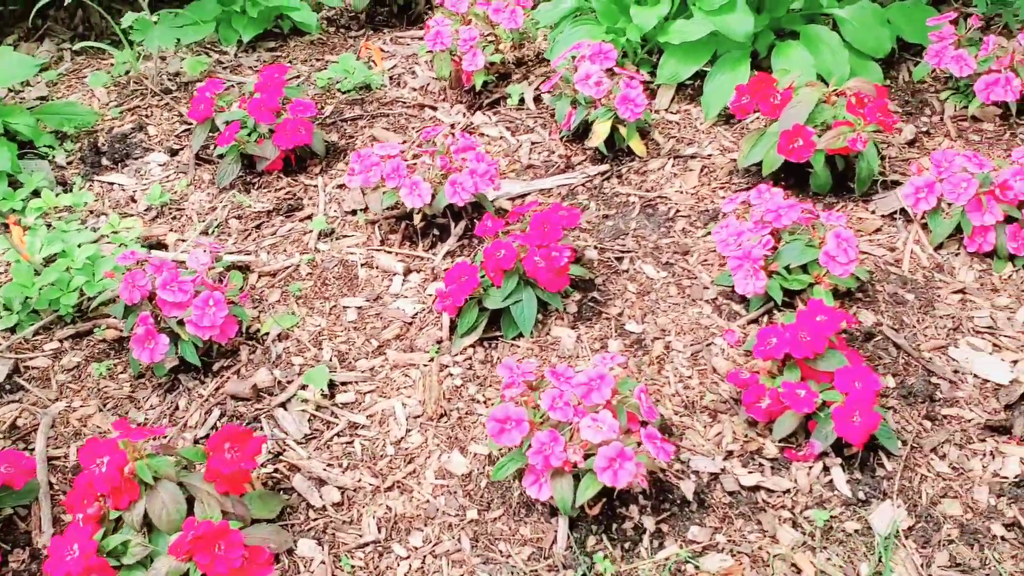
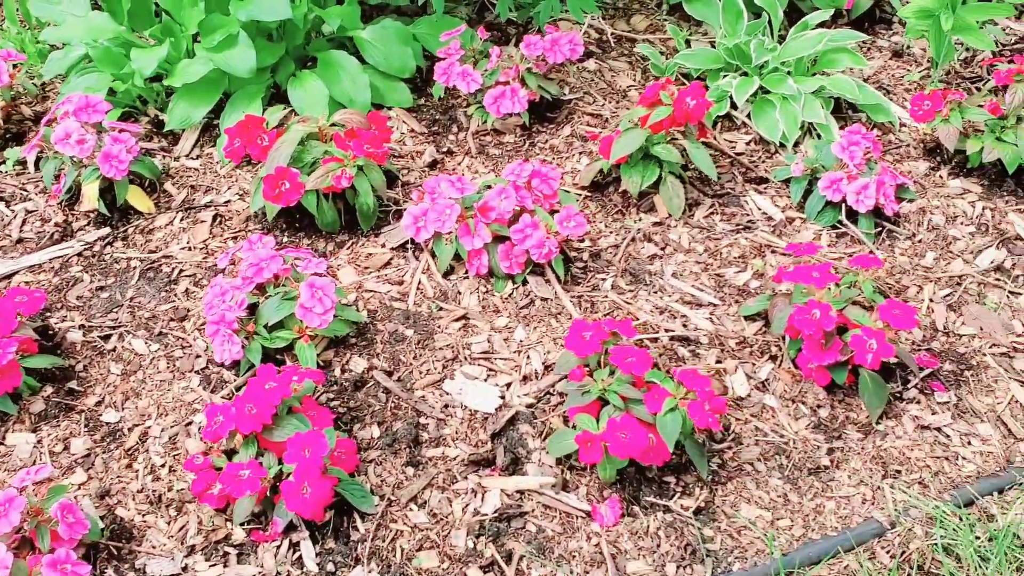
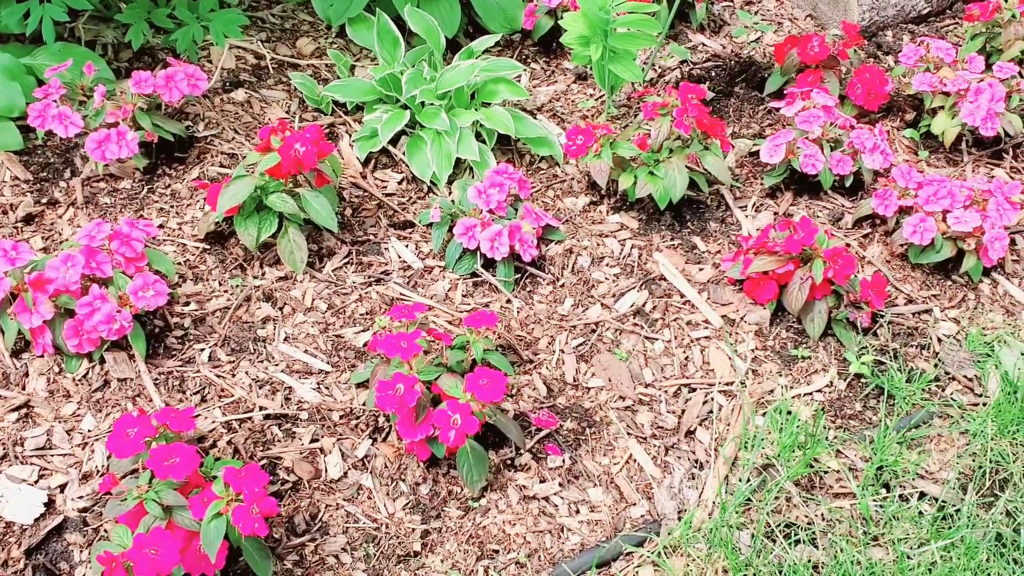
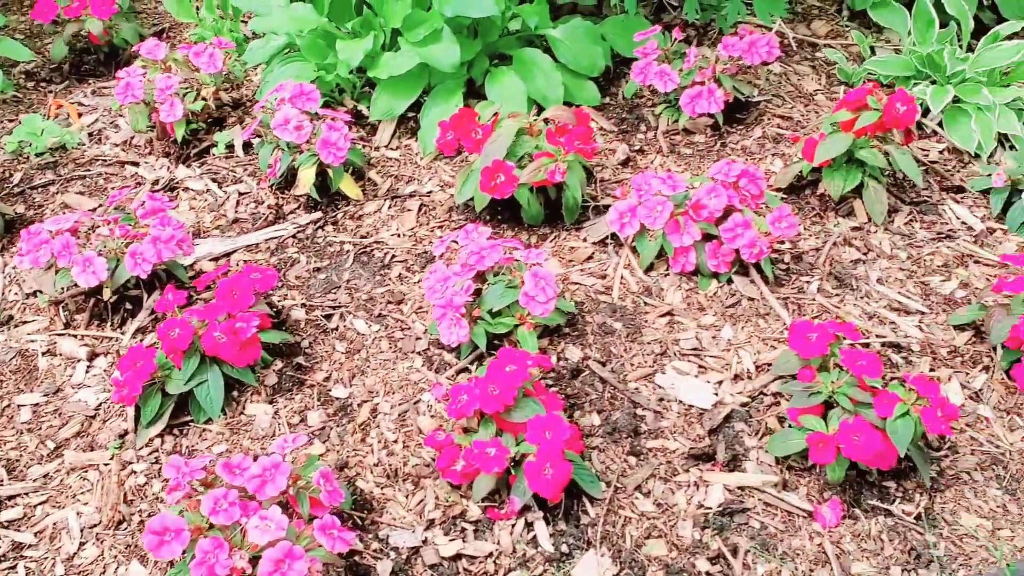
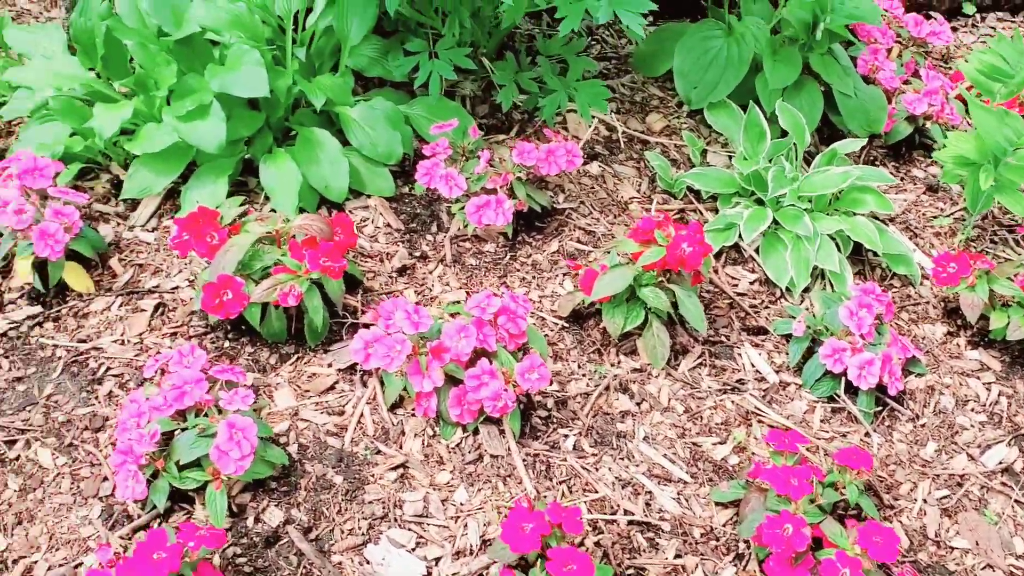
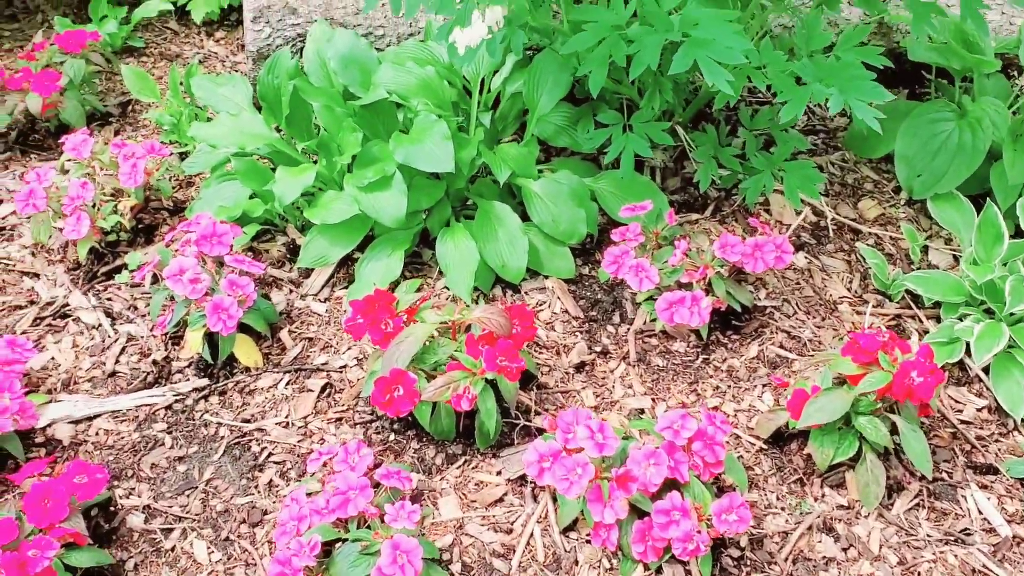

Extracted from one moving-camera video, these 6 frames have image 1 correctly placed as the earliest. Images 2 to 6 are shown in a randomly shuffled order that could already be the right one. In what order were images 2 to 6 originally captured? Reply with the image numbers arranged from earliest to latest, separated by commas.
4, 2, 3, 5, 6
